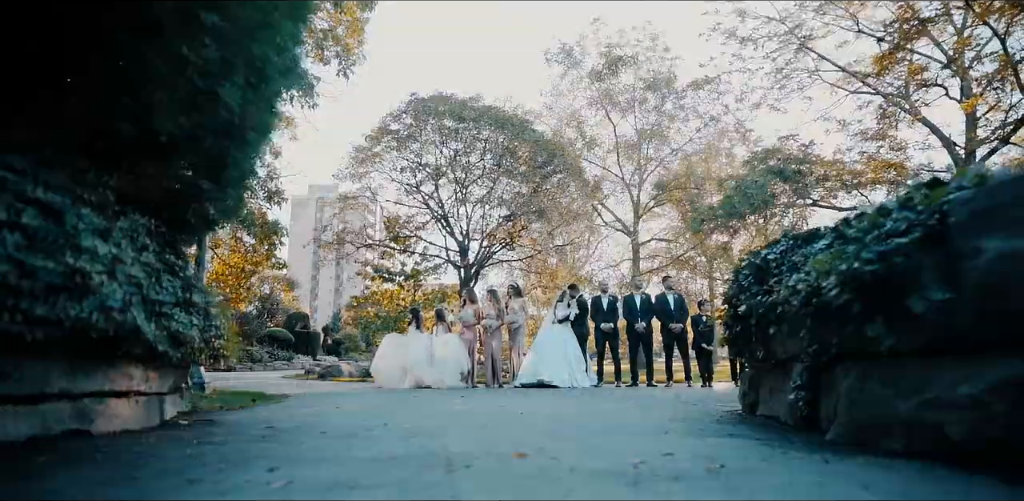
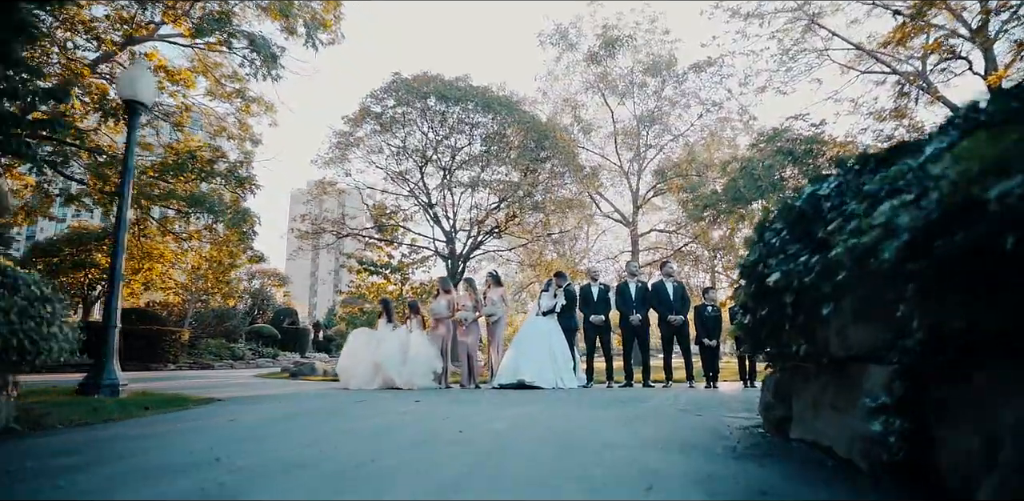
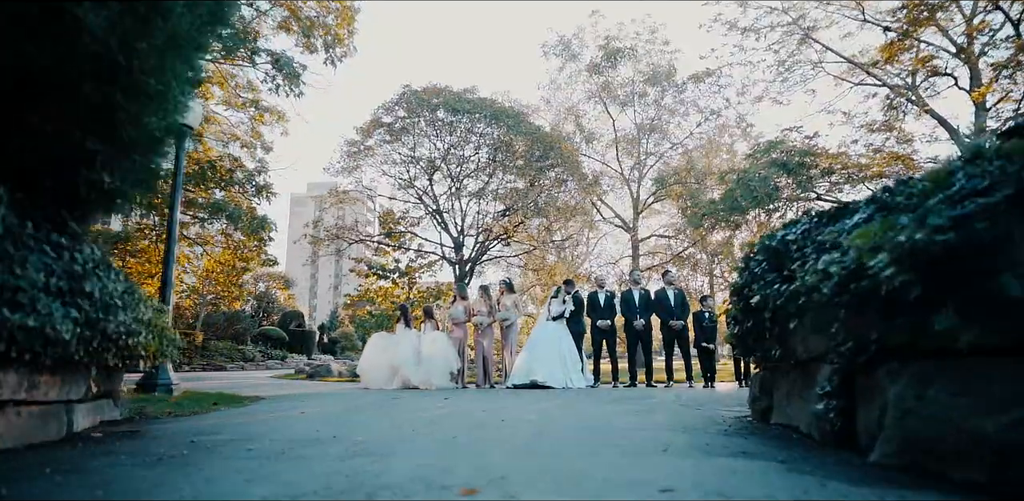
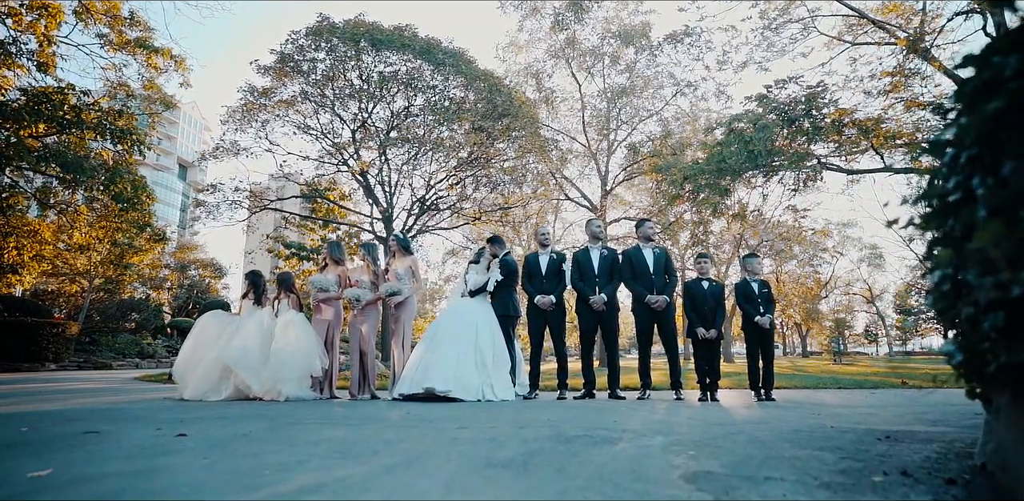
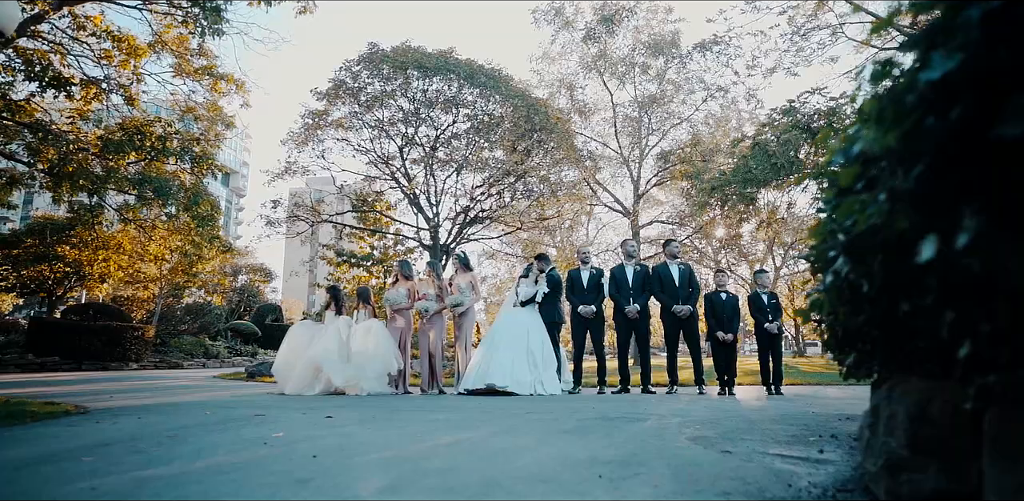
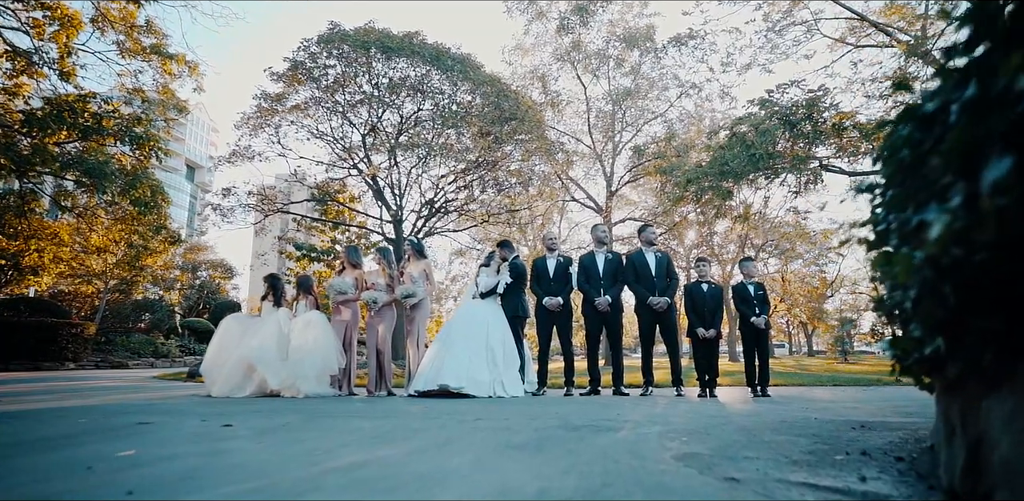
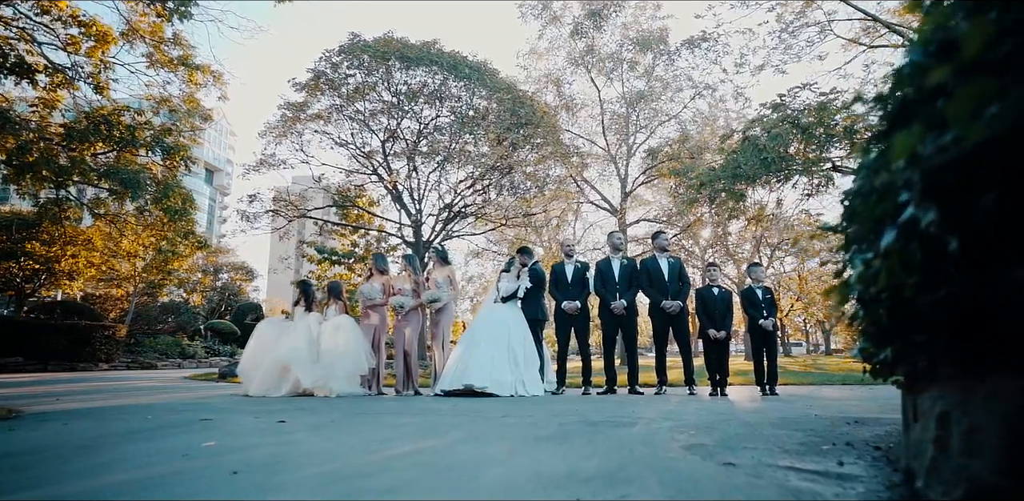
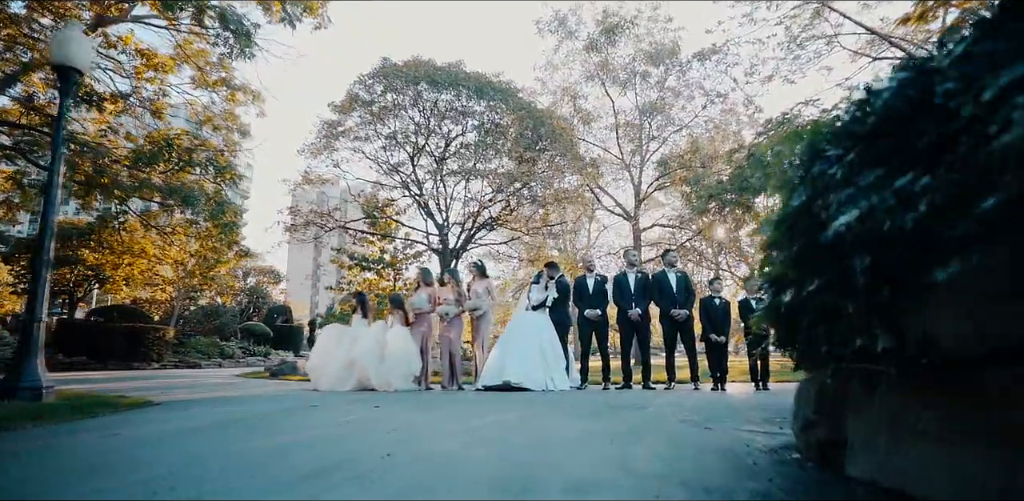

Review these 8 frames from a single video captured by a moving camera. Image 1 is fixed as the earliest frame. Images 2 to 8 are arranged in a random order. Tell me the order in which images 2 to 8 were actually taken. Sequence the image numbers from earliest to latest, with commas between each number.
3, 2, 8, 5, 7, 6, 4
